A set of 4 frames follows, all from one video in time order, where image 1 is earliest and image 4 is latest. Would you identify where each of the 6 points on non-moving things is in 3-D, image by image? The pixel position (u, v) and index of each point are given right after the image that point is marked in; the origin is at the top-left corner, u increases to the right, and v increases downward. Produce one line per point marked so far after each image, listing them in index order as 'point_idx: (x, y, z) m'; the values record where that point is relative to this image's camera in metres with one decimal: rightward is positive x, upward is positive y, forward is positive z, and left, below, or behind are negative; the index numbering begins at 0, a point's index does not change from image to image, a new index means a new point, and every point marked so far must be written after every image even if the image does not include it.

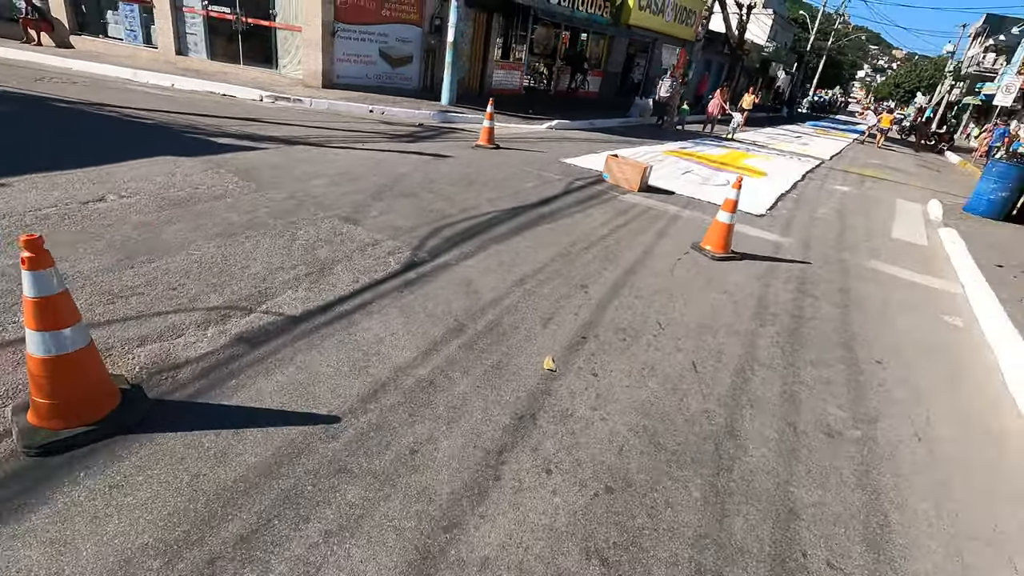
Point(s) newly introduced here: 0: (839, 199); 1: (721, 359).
0: (+6.5, +1.8, +10.7) m
1: (+1.5, -0.5, +3.9) m
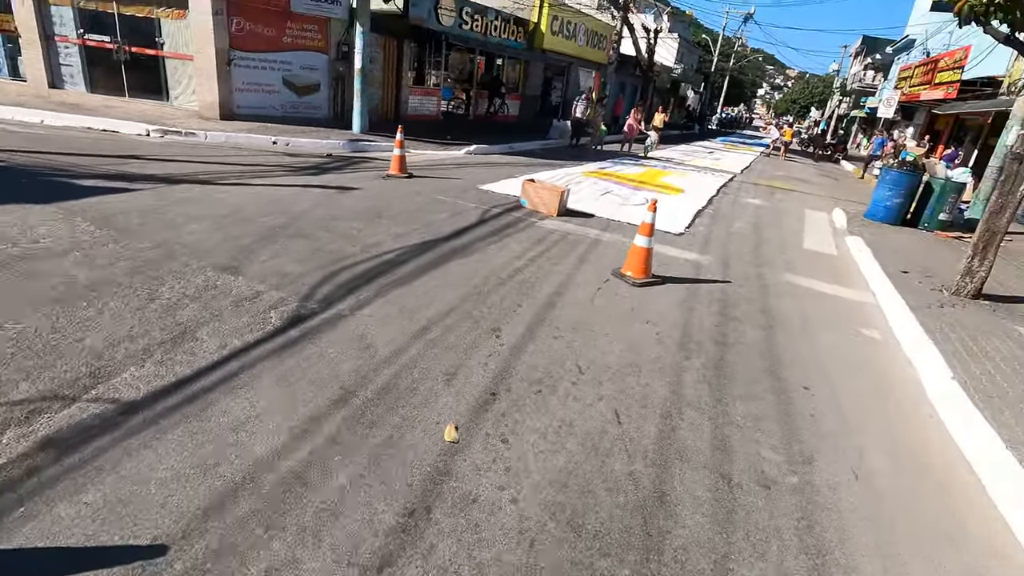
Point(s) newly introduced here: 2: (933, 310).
0: (+4.9, +1.5, +11.0) m
1: (+0.9, -0.8, +3.5) m
2: (+4.5, -0.2, +5.7) m
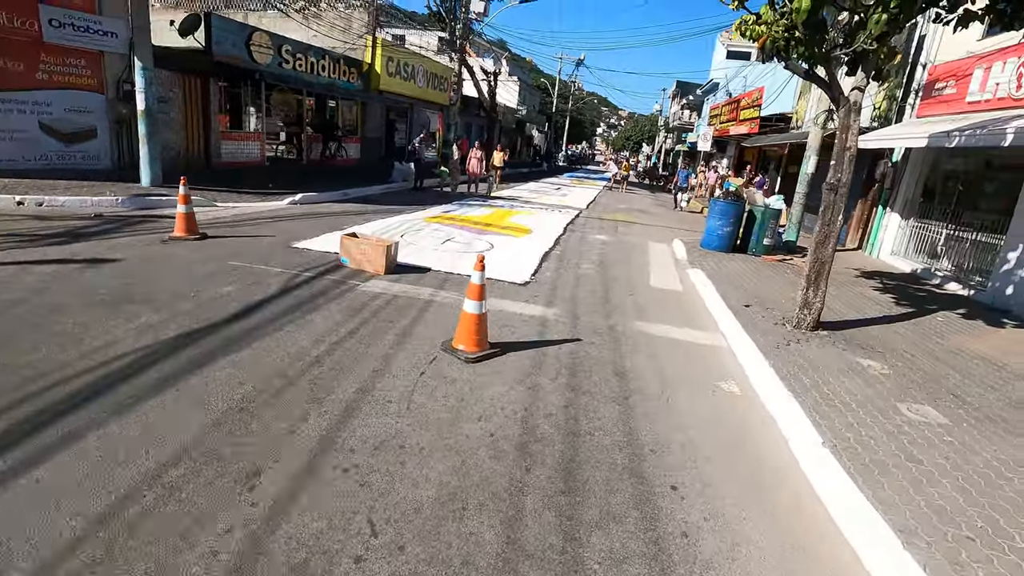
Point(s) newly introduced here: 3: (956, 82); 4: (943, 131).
0: (+1.8, +0.8, +10.7) m
1: (-0.2, -1.3, +2.4) m
2: (+2.7, -0.6, +5.5) m
3: (+8.6, +4.0, +10.4) m
4: (+7.2, +2.6, +8.9) m
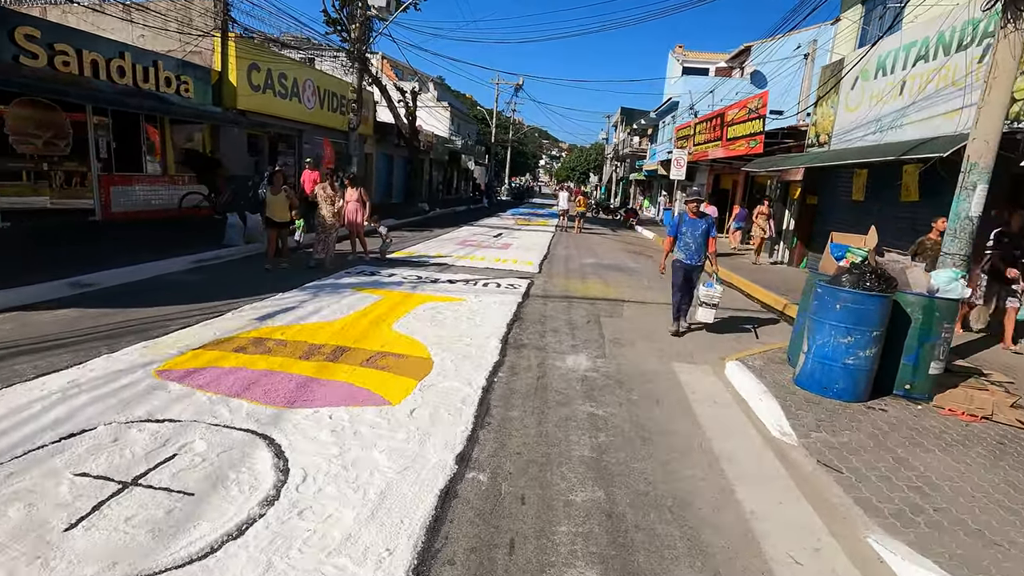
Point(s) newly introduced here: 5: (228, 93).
0: (+0.6, -1.1, +4.3) m
1: (-0.5, -2.7, -4.2) m
2: (+2.1, -2.1, -0.9) m
3: (+7.3, +2.4, +4.8) m
4: (+6.1, +1.1, +3.2) m
5: (-8.2, +5.5, +15.2) m
